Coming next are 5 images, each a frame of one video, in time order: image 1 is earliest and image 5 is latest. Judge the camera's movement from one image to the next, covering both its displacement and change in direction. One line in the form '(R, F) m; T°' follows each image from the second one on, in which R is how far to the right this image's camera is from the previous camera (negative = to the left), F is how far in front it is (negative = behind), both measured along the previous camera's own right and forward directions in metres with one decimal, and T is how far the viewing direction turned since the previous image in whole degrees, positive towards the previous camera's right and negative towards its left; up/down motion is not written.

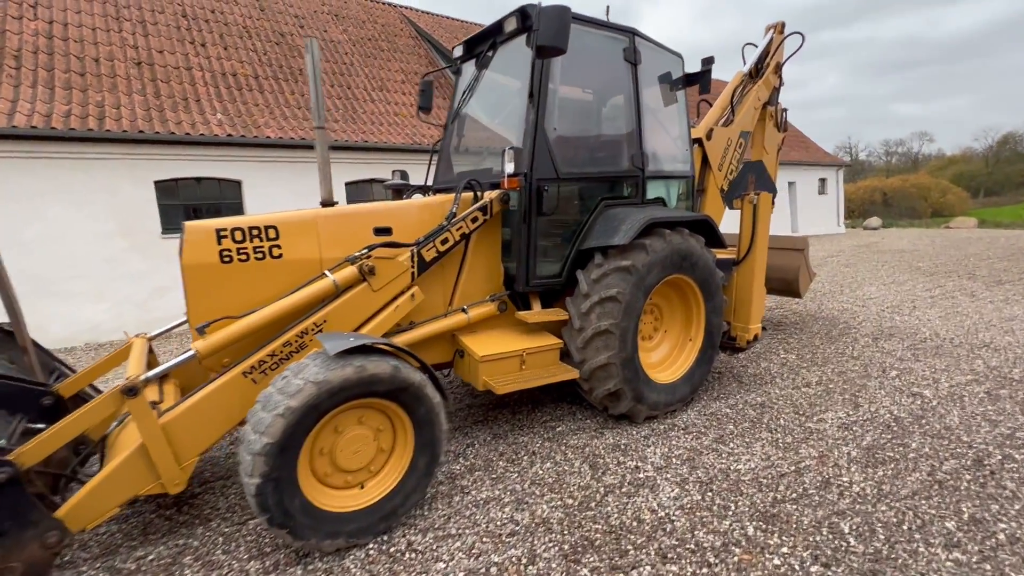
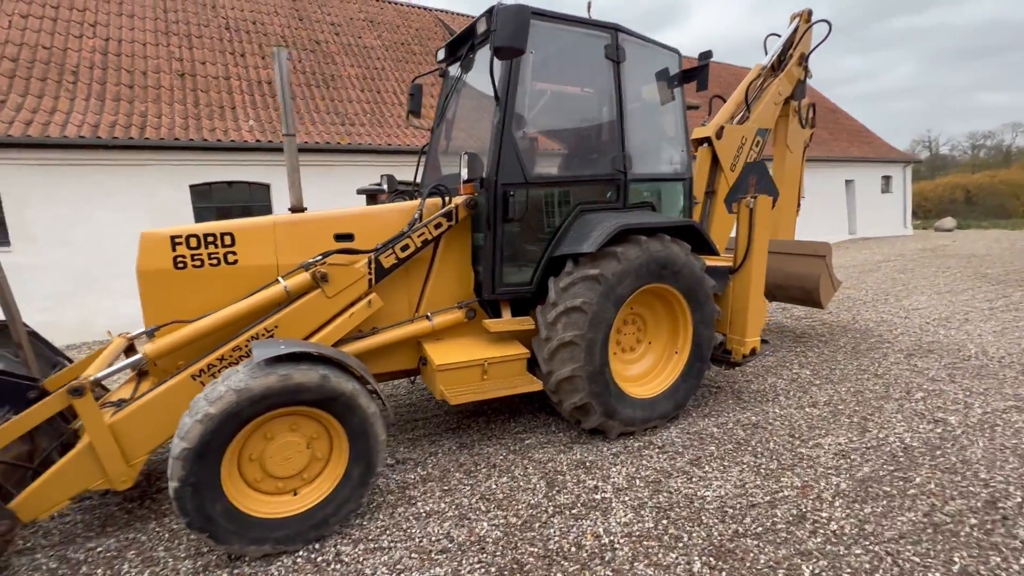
(+0.5, +0.1) m; -6°
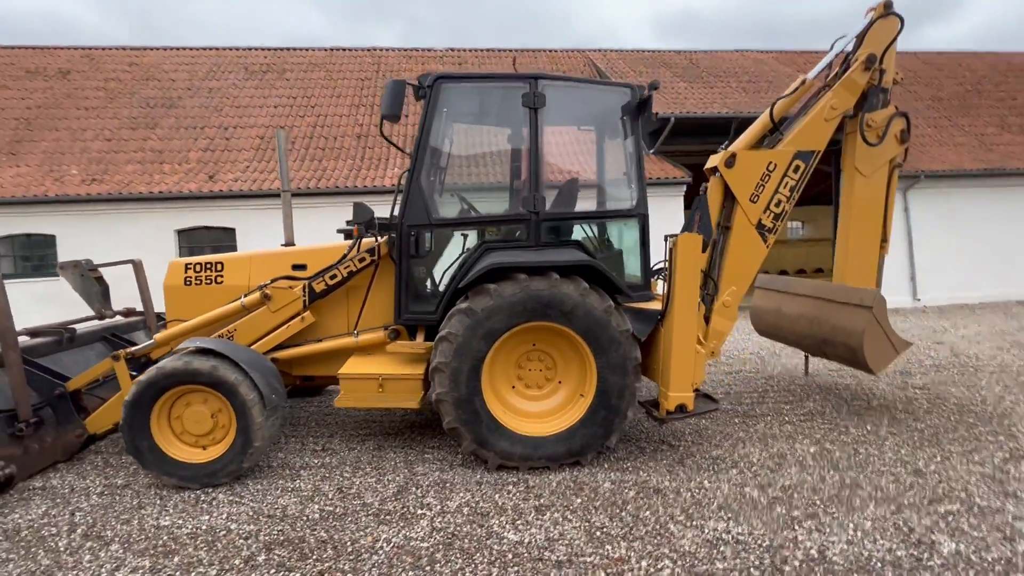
(+2.0, +0.2) m; -25°
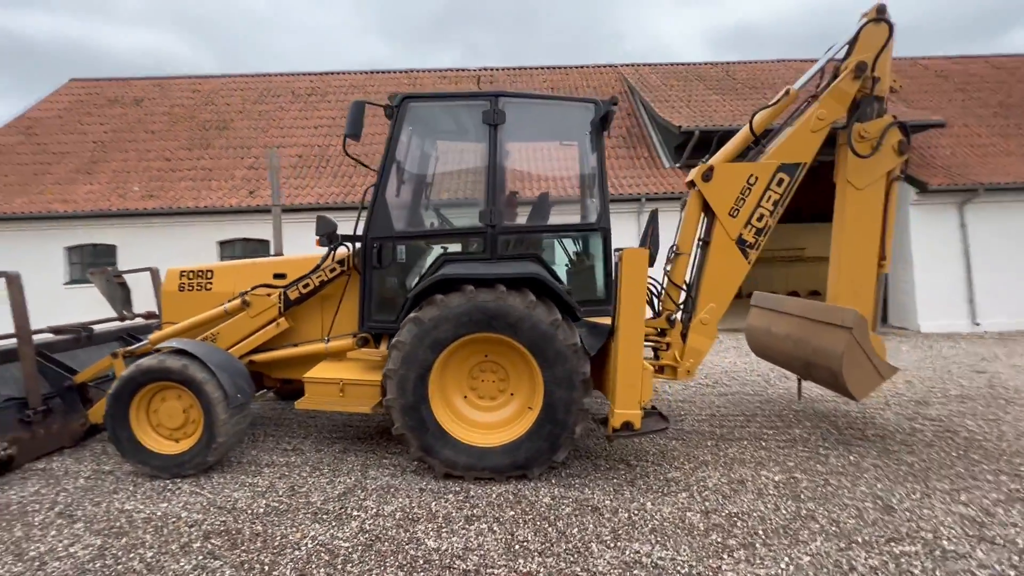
(+0.7, 0.0) m; -6°
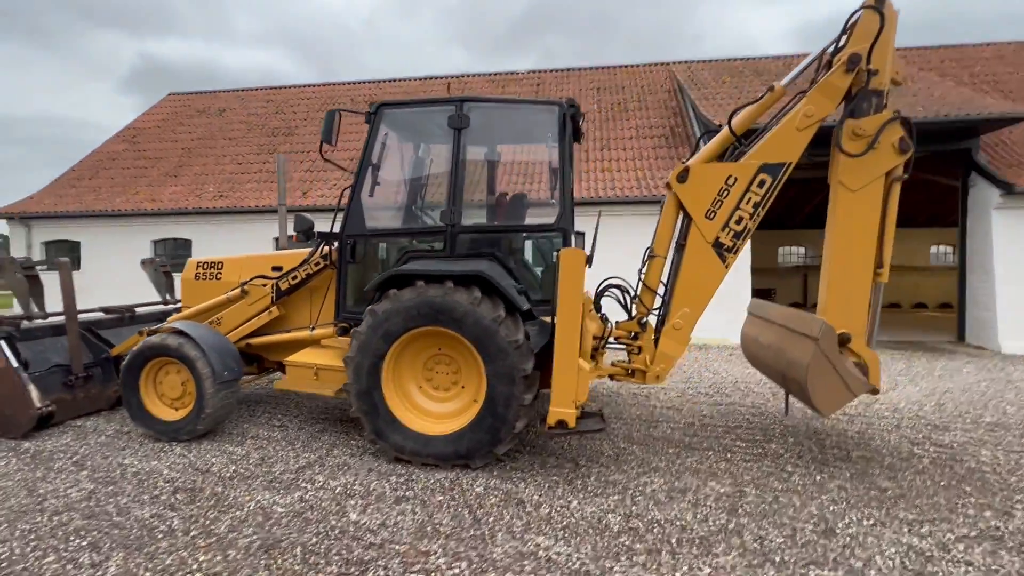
(+0.8, -0.1) m; -8°
